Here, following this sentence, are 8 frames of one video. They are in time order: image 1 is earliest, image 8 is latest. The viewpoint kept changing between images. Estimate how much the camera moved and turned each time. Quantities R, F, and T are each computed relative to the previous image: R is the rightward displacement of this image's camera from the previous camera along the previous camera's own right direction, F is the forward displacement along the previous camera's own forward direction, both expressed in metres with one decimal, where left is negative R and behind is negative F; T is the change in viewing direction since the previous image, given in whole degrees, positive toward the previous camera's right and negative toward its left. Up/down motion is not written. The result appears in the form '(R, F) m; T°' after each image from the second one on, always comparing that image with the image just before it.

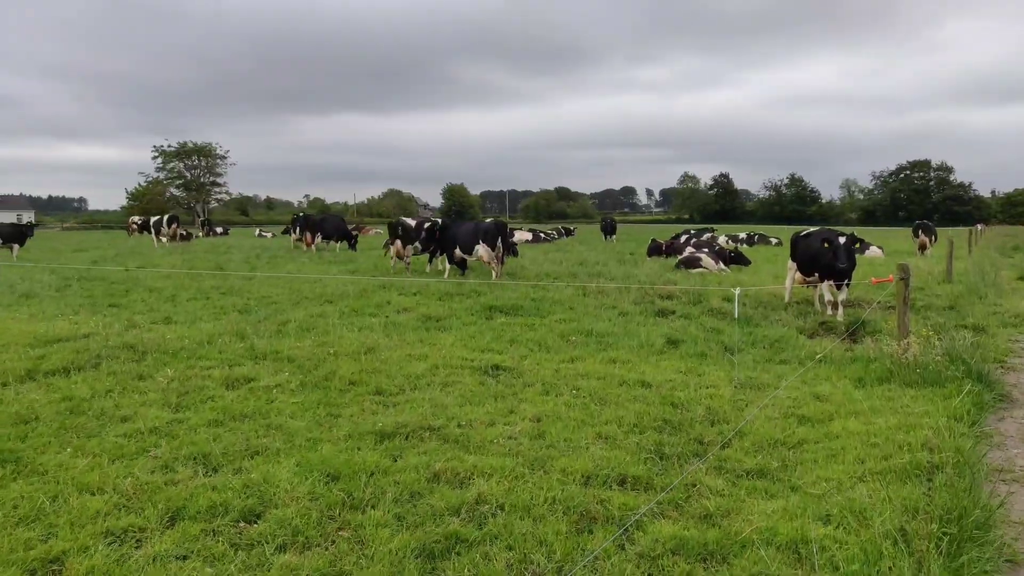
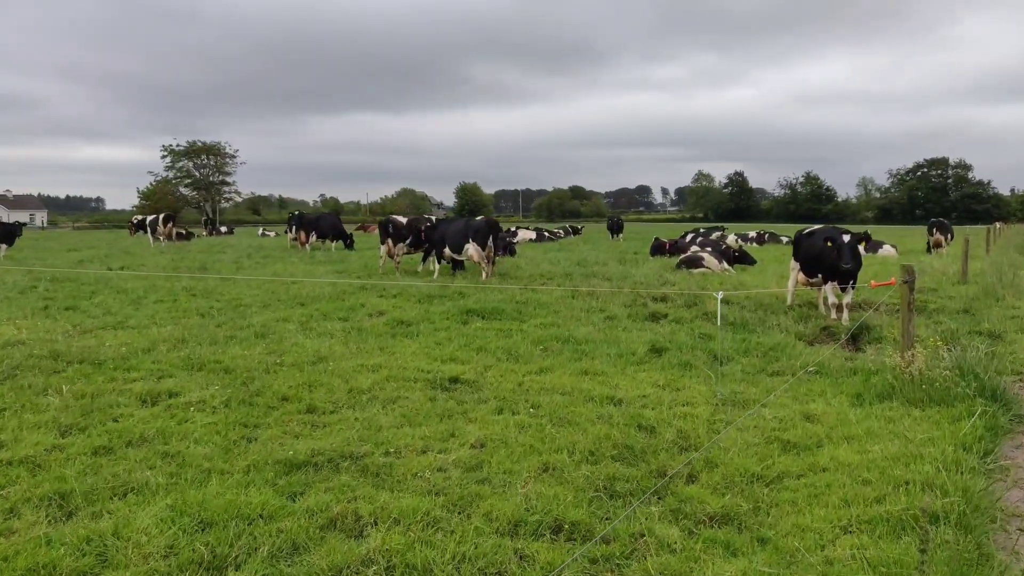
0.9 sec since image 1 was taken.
(+0.5, +0.8) m; -1°
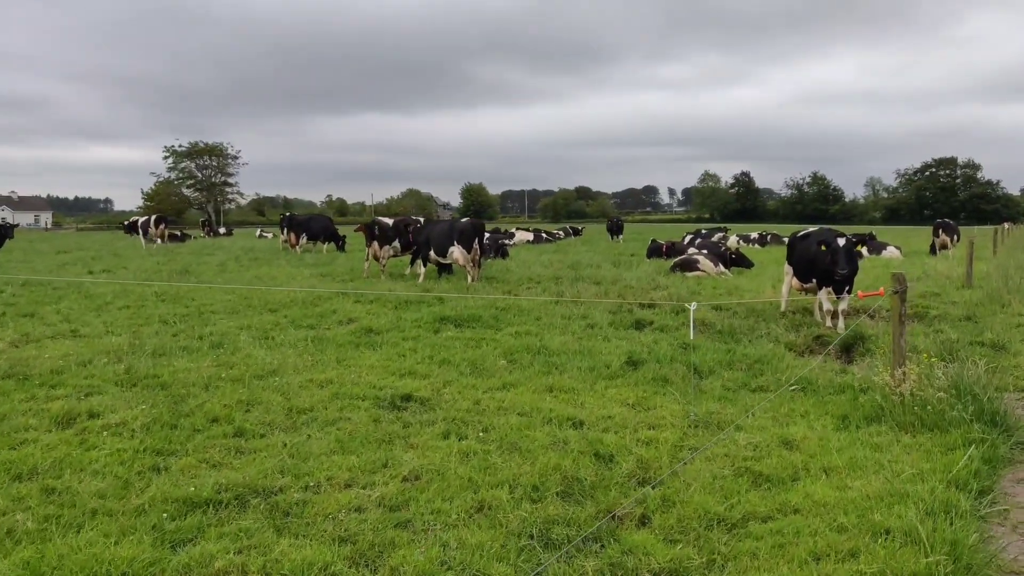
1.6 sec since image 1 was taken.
(+0.4, +0.6) m; 0°
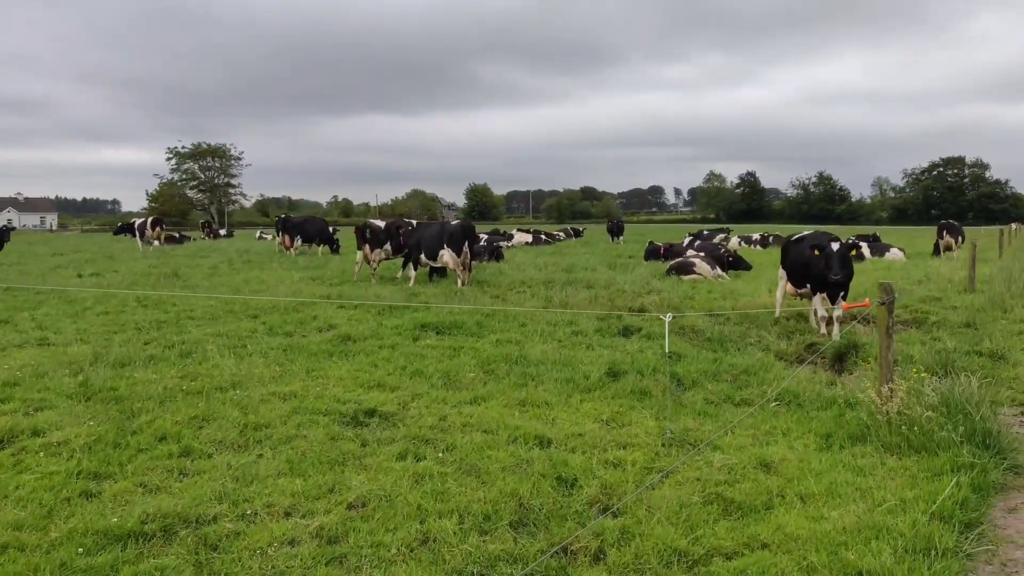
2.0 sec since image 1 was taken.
(+0.3, +0.3) m; 0°
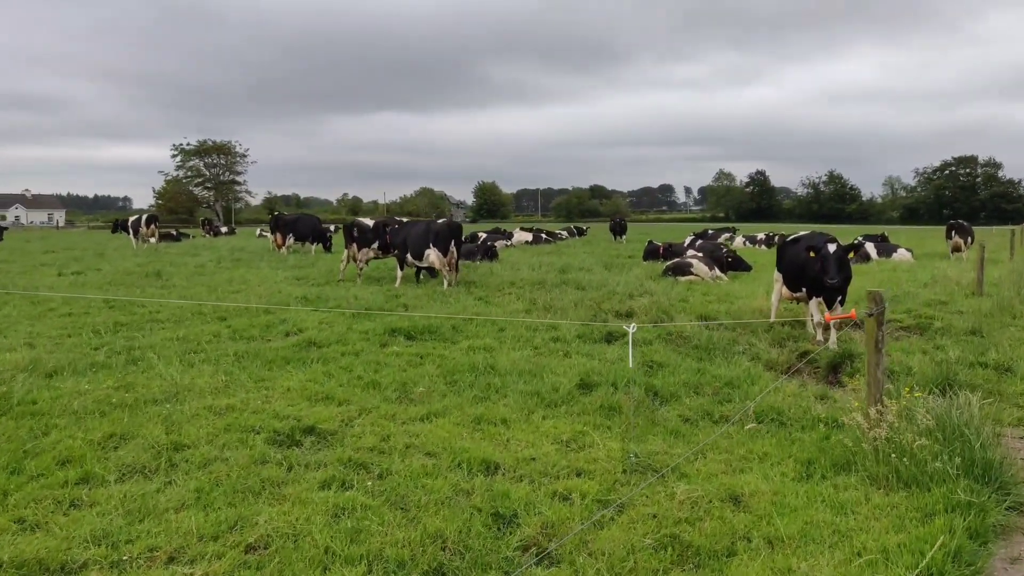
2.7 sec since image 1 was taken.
(+0.4, +0.6) m; -1°
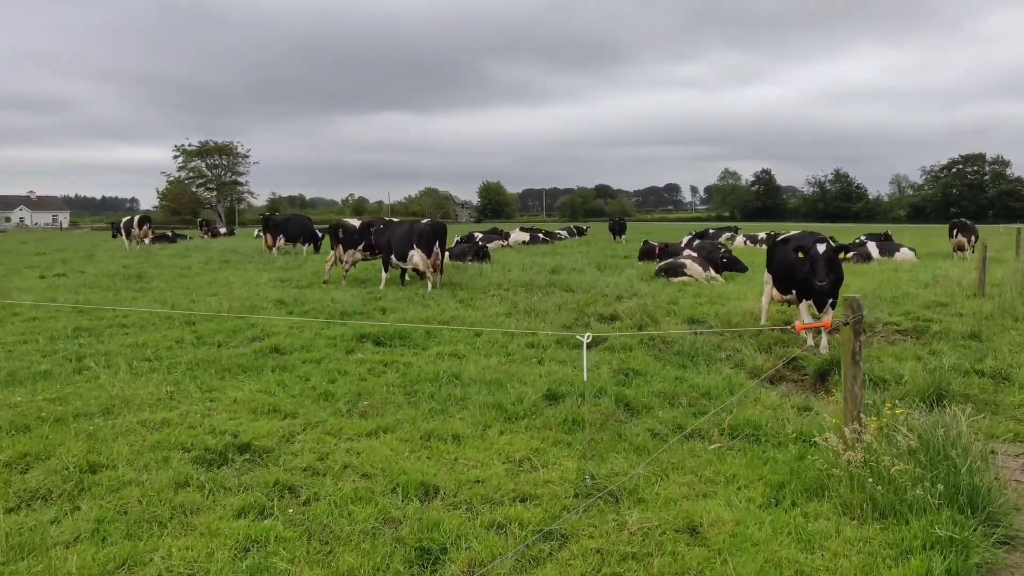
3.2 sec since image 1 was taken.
(+0.4, +0.4) m; 0°
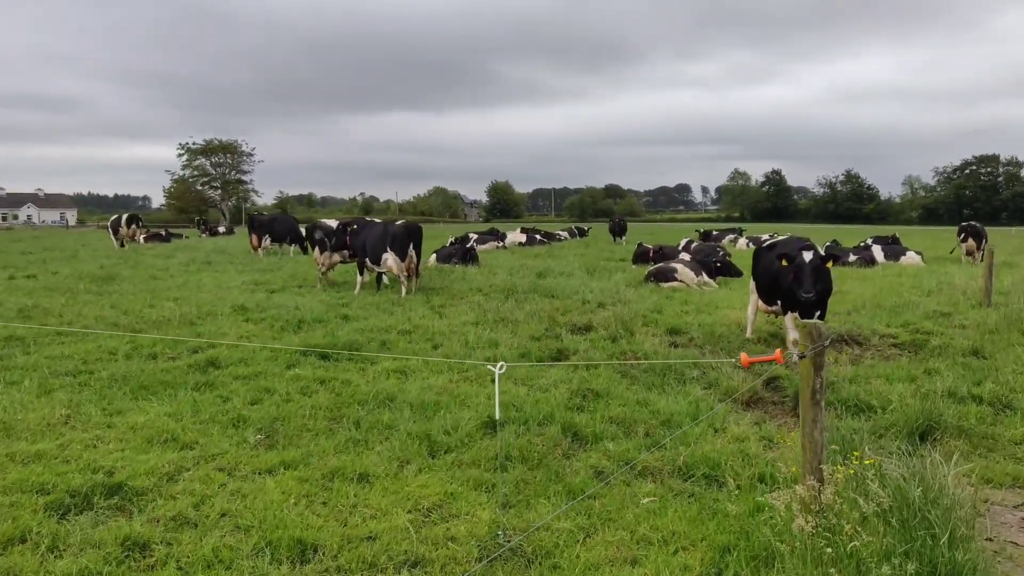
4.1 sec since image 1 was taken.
(+0.5, +0.7) m; -1°
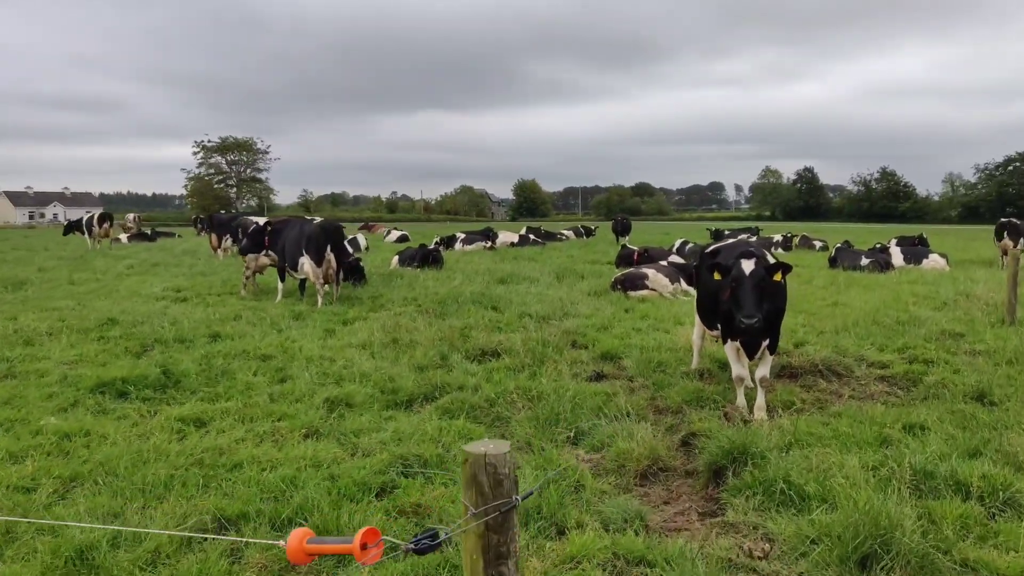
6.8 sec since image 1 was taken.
(+1.4, +2.0) m; -2°
